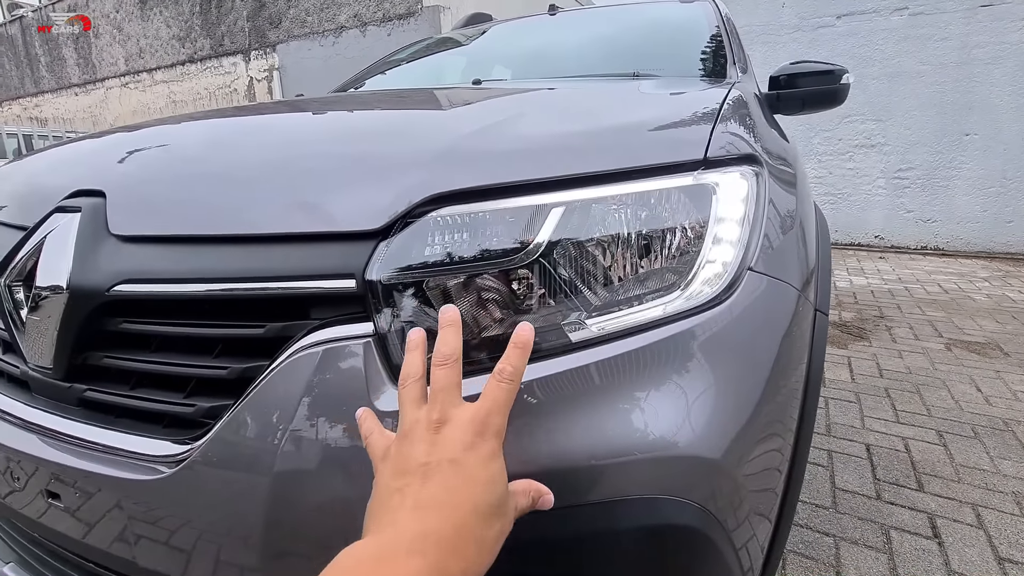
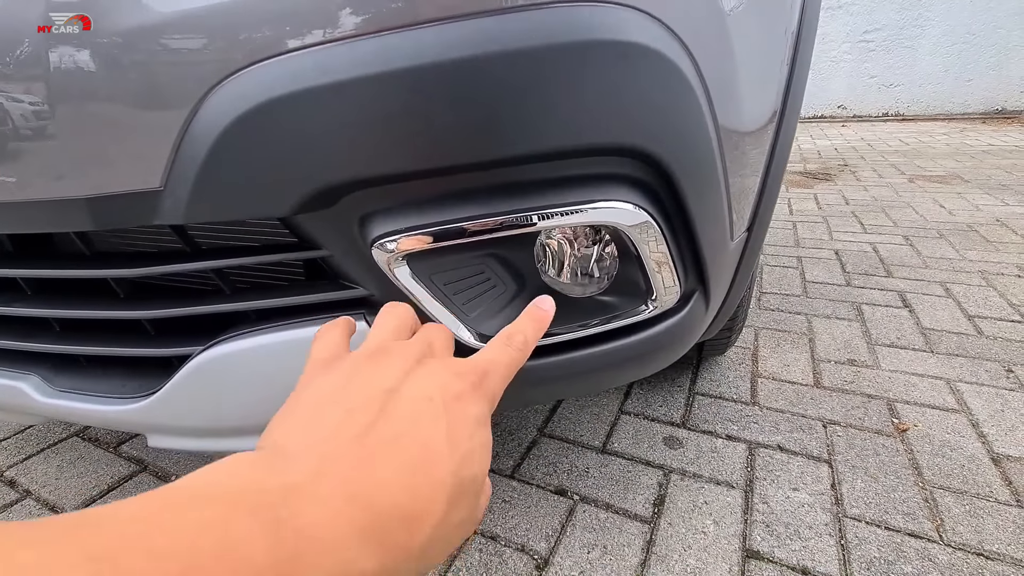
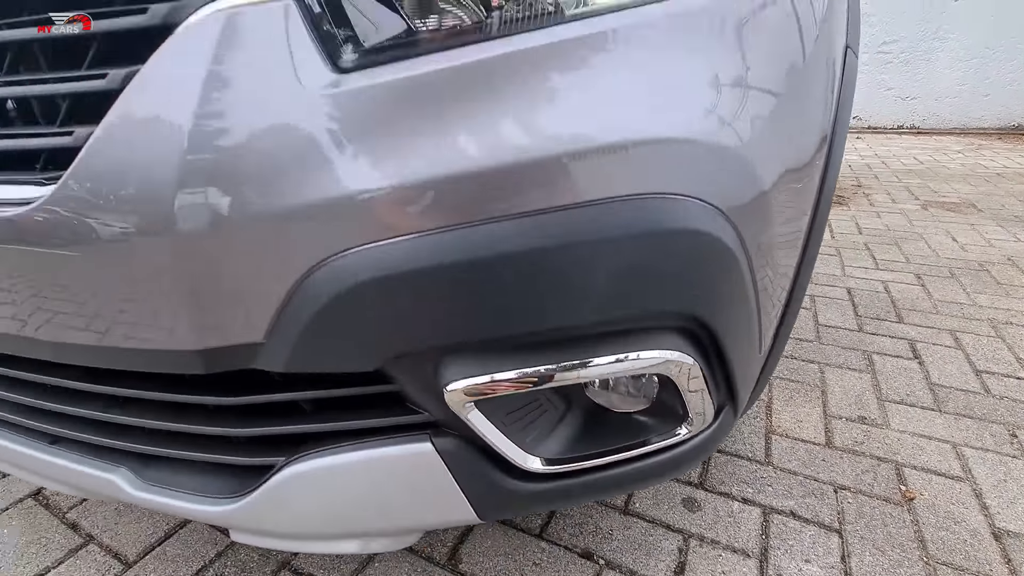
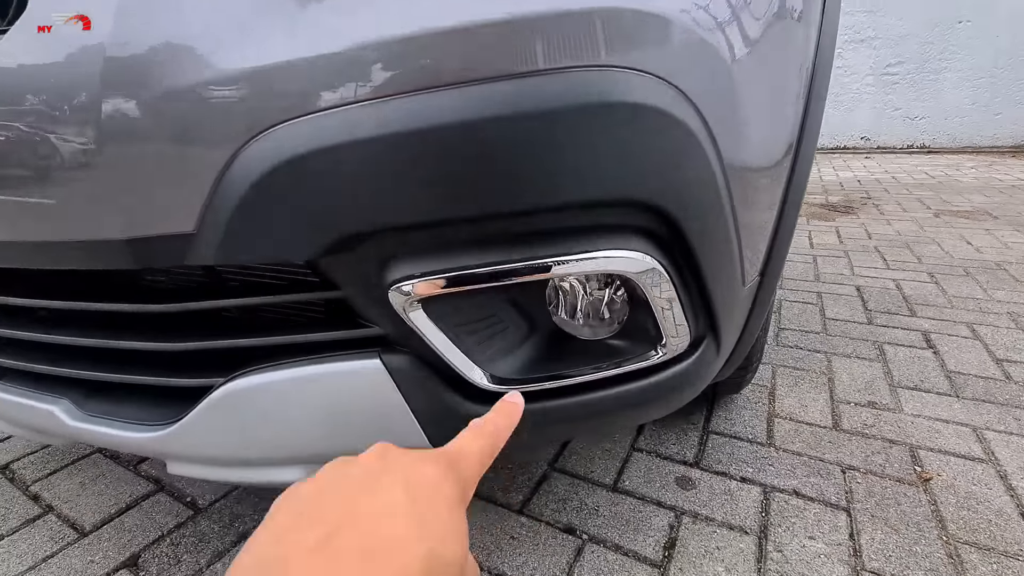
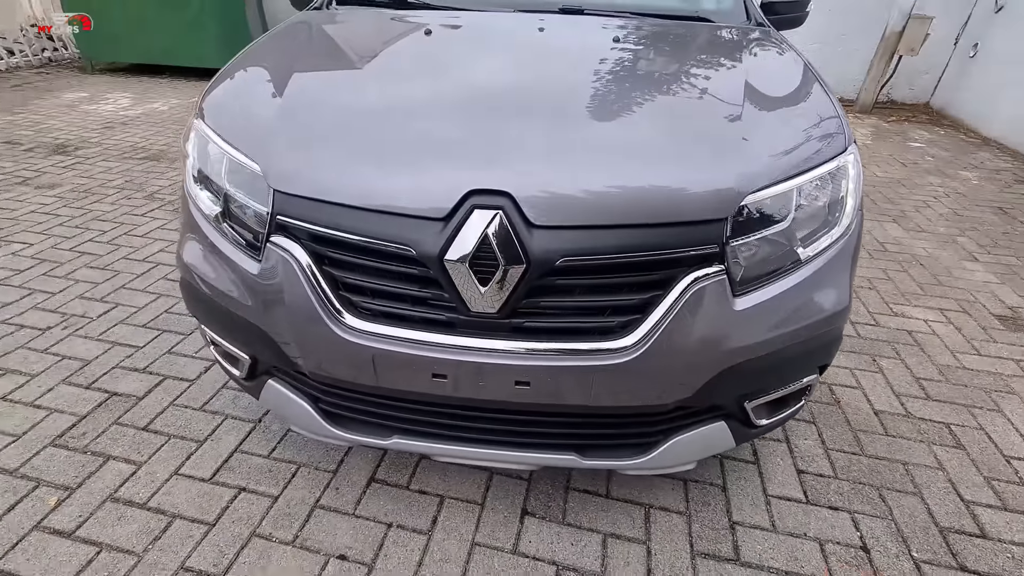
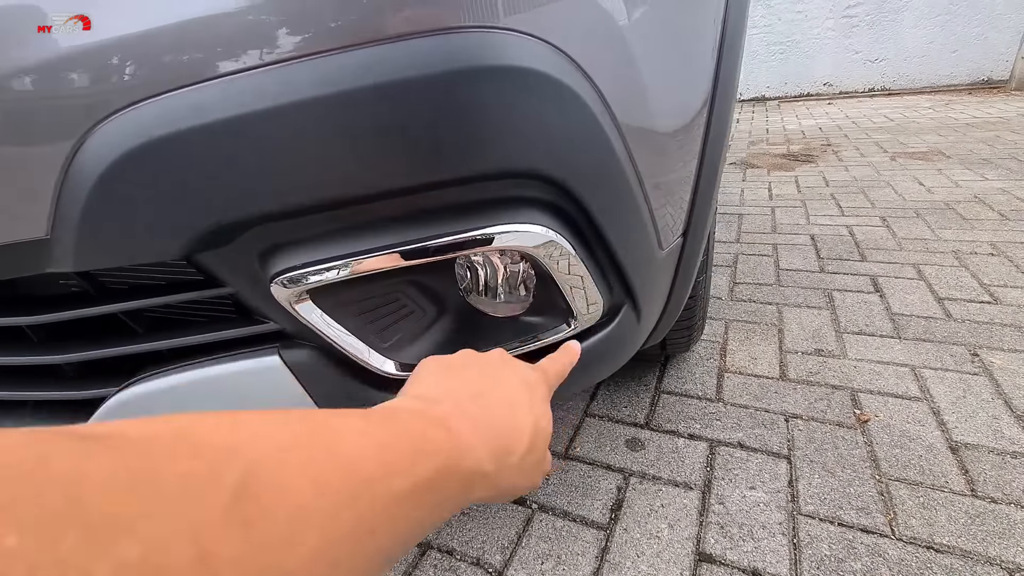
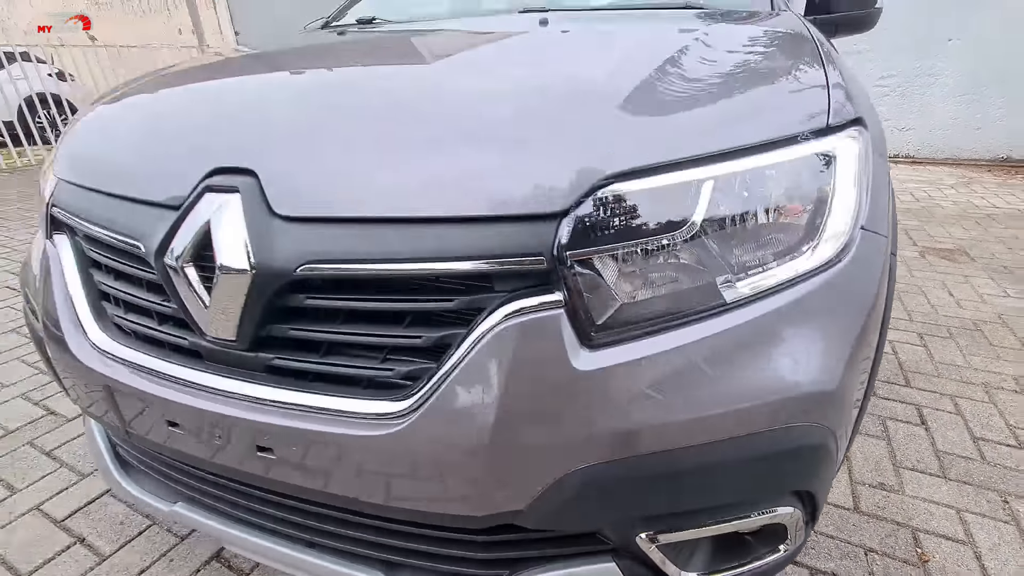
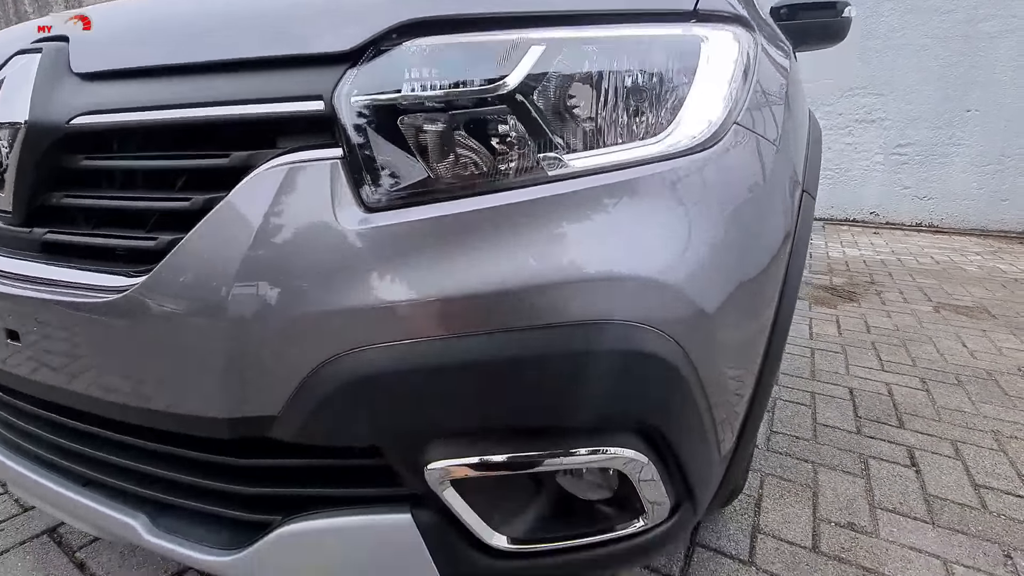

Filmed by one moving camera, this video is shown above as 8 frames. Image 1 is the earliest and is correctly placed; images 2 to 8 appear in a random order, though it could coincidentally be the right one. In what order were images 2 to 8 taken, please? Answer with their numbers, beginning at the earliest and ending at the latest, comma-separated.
8, 4, 2, 6, 3, 7, 5
